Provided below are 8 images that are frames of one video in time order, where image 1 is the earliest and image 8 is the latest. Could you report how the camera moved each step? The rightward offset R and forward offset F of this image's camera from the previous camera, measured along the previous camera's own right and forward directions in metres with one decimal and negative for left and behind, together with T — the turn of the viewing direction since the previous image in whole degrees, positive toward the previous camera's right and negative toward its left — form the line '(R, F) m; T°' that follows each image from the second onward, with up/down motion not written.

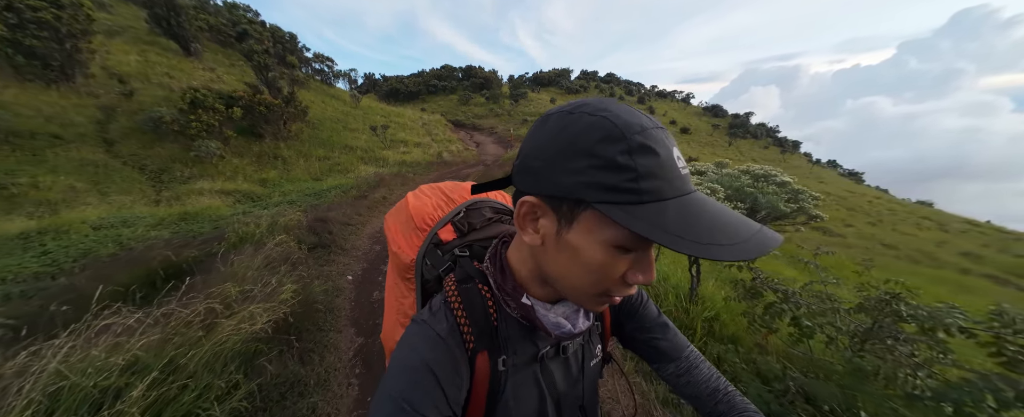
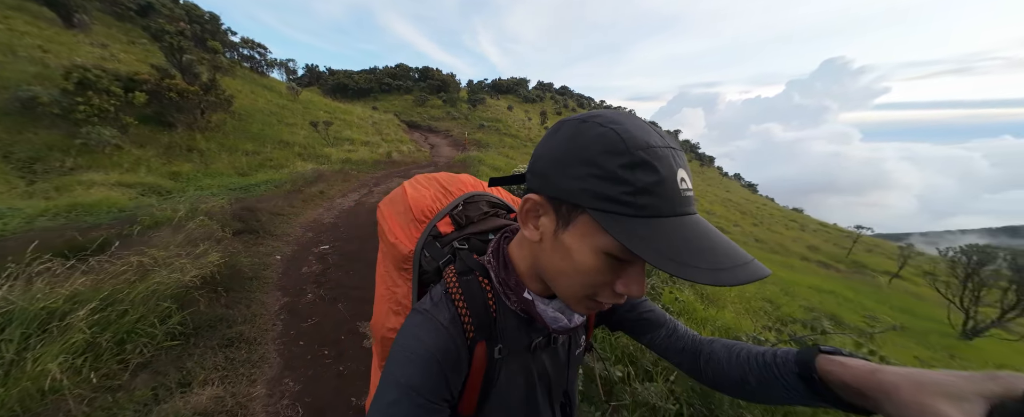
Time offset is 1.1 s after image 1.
(-0.3, -0.2) m; +10°
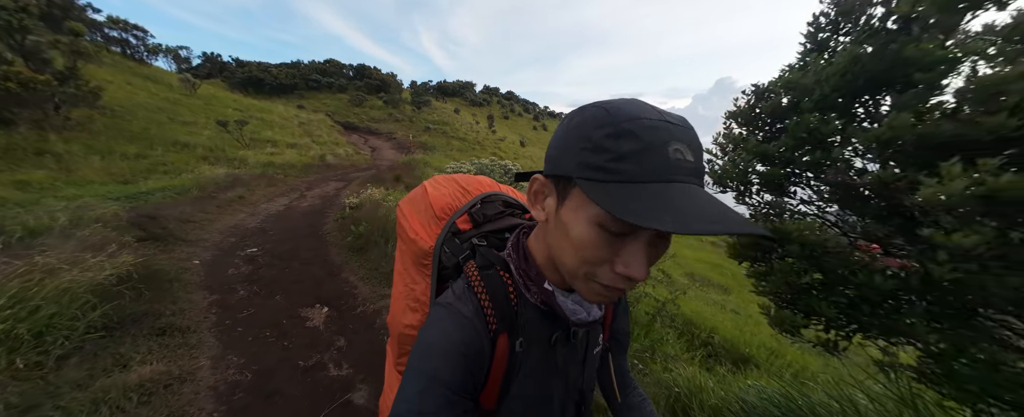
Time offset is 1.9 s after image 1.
(-0.4, 0.0) m; +12°
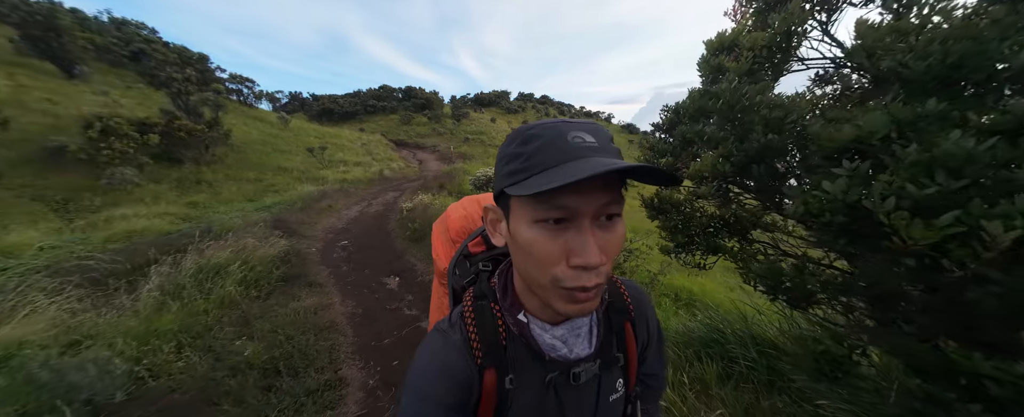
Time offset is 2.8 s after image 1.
(+0.4, -1.1) m; -8°
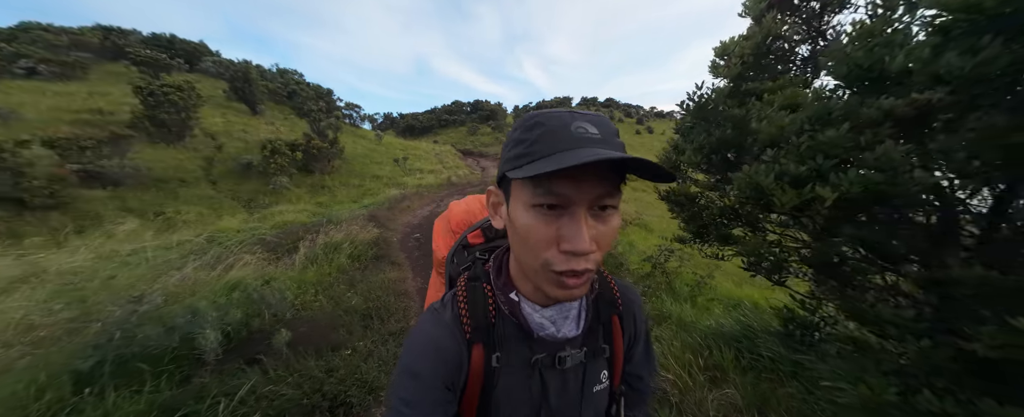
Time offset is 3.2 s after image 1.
(+0.4, -0.6) m; -12°
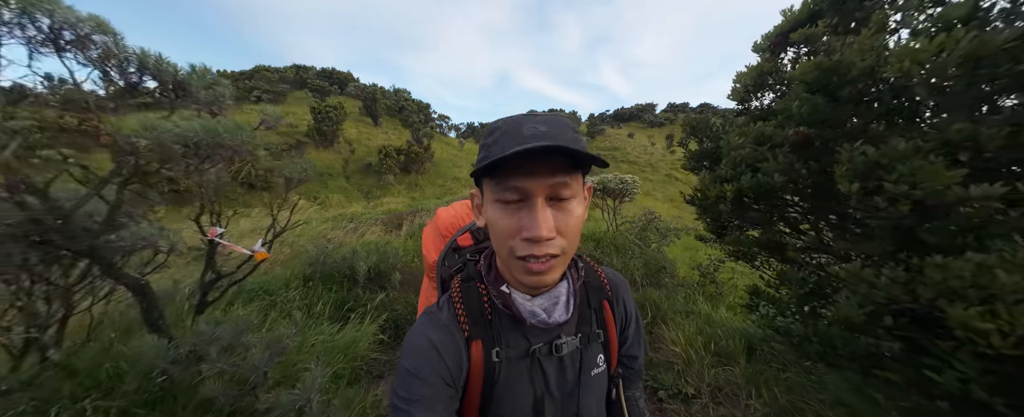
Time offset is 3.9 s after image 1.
(+0.4, -1.1) m; -14°
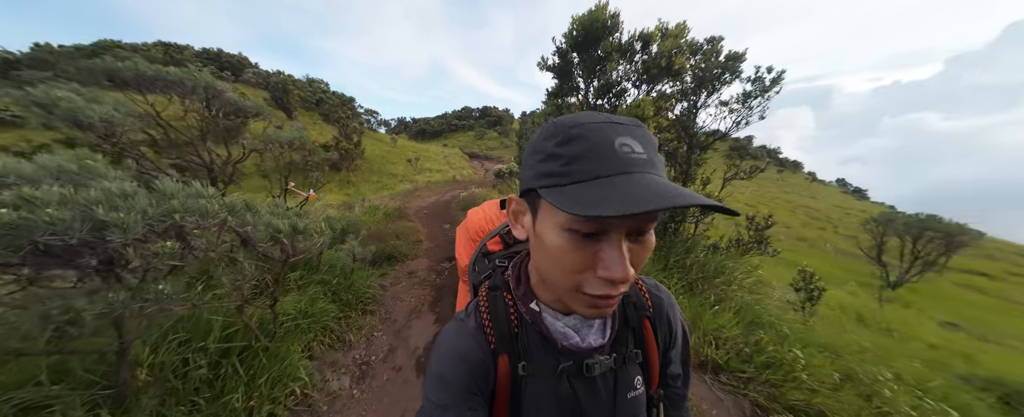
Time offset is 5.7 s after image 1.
(+0.3, -3.2) m; +11°
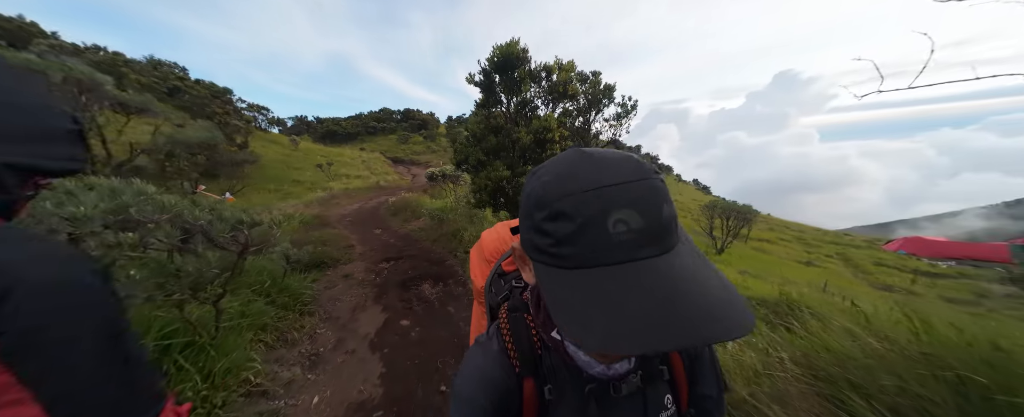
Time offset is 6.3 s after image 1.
(-0.1, -0.7) m; +13°
